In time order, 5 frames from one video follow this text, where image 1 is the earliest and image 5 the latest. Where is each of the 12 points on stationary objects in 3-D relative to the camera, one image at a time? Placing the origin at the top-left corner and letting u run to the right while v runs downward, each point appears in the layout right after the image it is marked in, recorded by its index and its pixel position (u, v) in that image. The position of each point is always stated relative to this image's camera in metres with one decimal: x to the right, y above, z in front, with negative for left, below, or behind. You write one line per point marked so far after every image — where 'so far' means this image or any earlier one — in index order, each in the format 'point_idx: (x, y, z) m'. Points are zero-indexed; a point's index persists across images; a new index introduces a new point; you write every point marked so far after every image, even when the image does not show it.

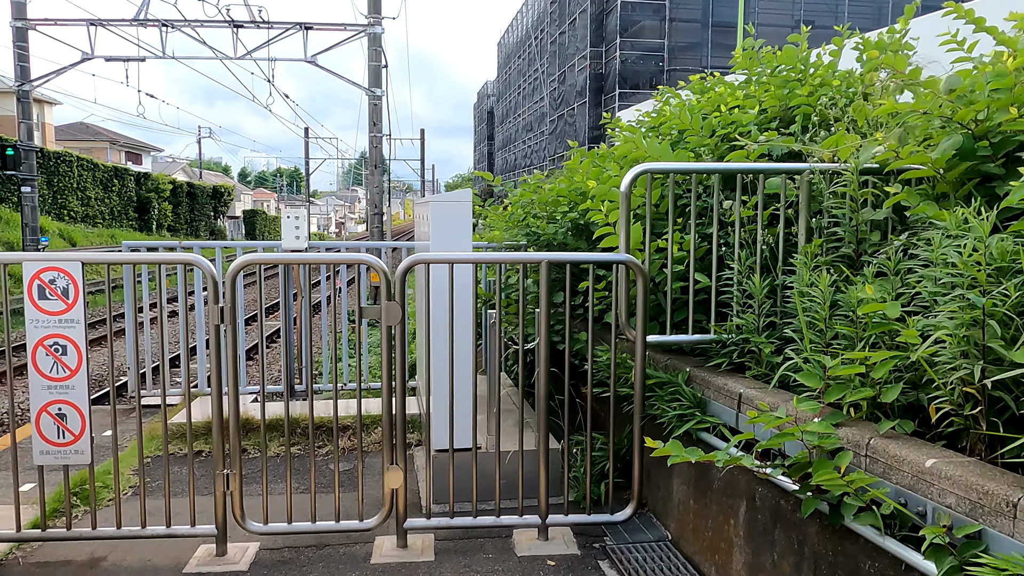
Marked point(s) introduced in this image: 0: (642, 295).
0: (+0.4, 0.0, +2.4) m
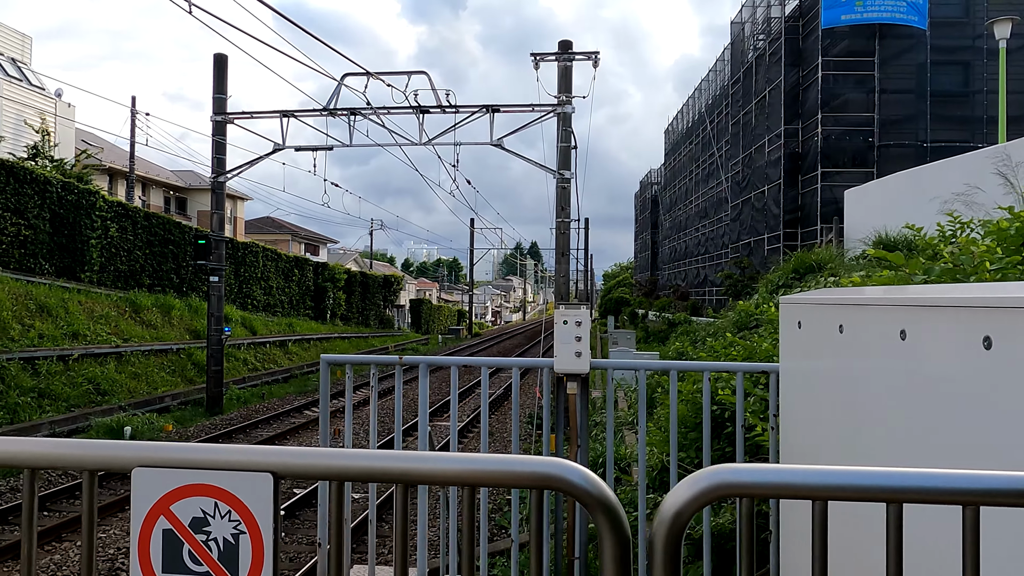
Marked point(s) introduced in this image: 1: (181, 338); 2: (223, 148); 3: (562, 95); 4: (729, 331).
0: (+1.5, -0.3, +0.7) m
1: (-6.9, -1.0, +15.9) m
2: (-5.0, +2.4, +13.2) m
3: (+0.8, +3.3, +12.9) m
4: (+2.4, -0.5, +8.7) m
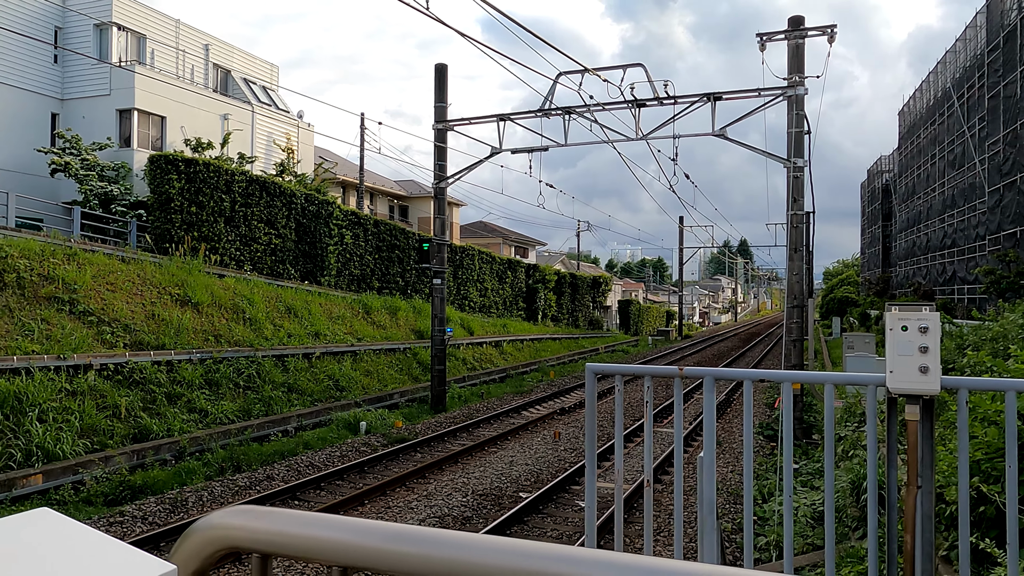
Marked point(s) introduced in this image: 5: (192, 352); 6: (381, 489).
0: (+1.8, -0.3, -0.2) m
1: (-2.3, -1.1, +16.7) m
2: (-1.2, +2.4, +13.6) m
3: (+4.3, +3.3, +11.8) m
4: (+4.8, -0.5, +7.3) m
5: (-4.3, -0.9, +10.3) m
6: (-1.3, -2.1, +7.8) m
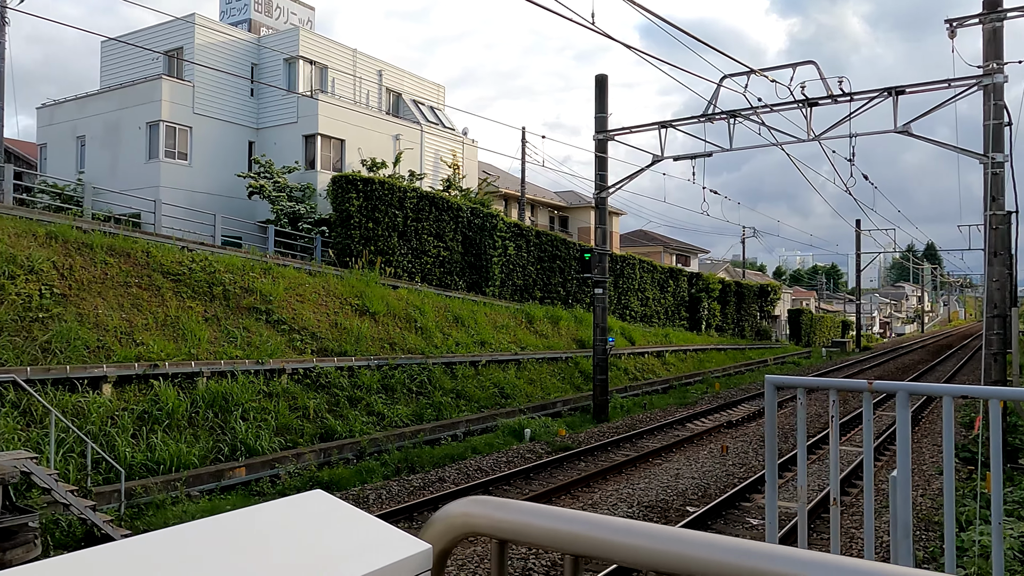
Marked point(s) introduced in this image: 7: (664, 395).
0: (+1.7, -0.3, -0.5) m
1: (+1.3, -1.3, +16.9) m
2: (+1.7, +2.2, +13.6) m
3: (+6.7, +3.2, +10.7) m
4: (+6.3, -0.5, +6.2) m
5: (-2.0, -1.0, +11.0) m
6: (+0.4, -2.2, +7.9) m
7: (+3.2, -2.3, +16.1) m
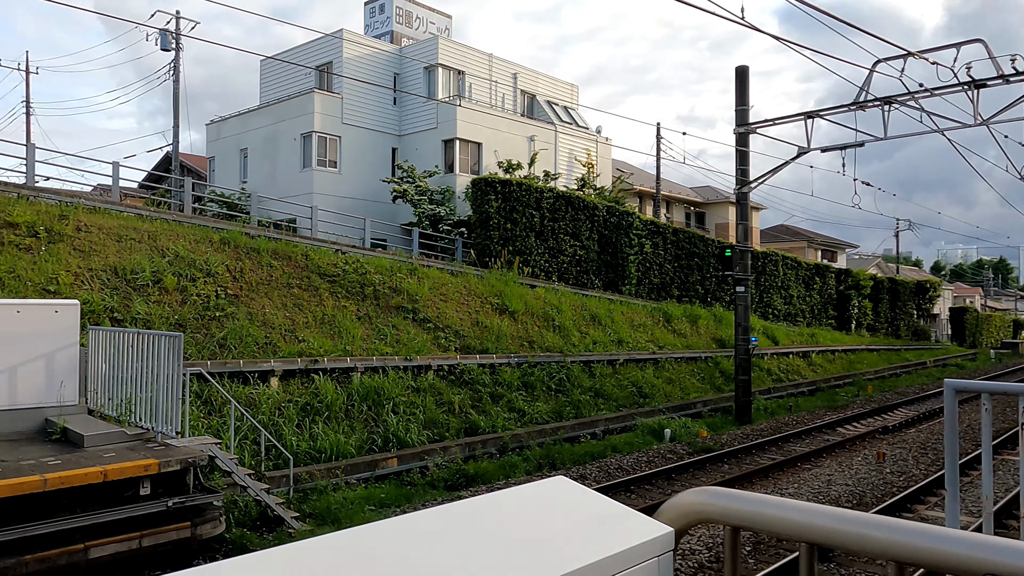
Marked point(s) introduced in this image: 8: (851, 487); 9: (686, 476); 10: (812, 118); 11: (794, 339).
0: (+1.7, -0.3, -0.7) m
1: (+4.3, -1.3, +16.5) m
2: (+4.1, +2.3, +13.2) m
3: (+8.5, +3.2, +9.5) m
4: (+7.4, -0.5, +5.1) m
5: (0.0, -1.0, +11.3) m
6: (+1.8, -2.2, +7.9) m
7: (+6.0, -2.2, +15.4) m
8: (+3.8, -2.2, +8.6) m
9: (+2.1, -2.2, +9.0) m
10: (+4.9, +2.8, +12.5) m
11: (+7.3, -1.3, +19.8) m
